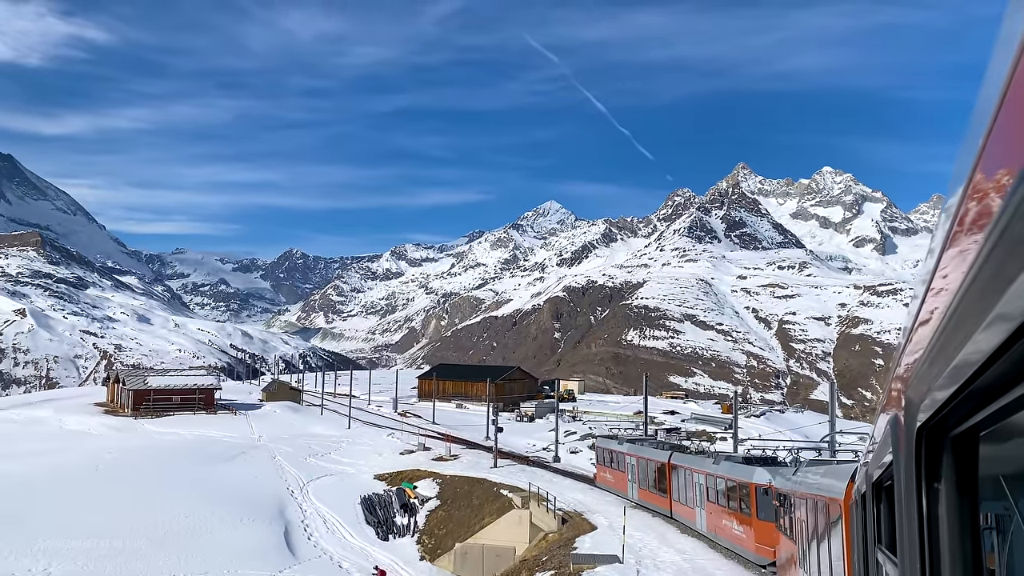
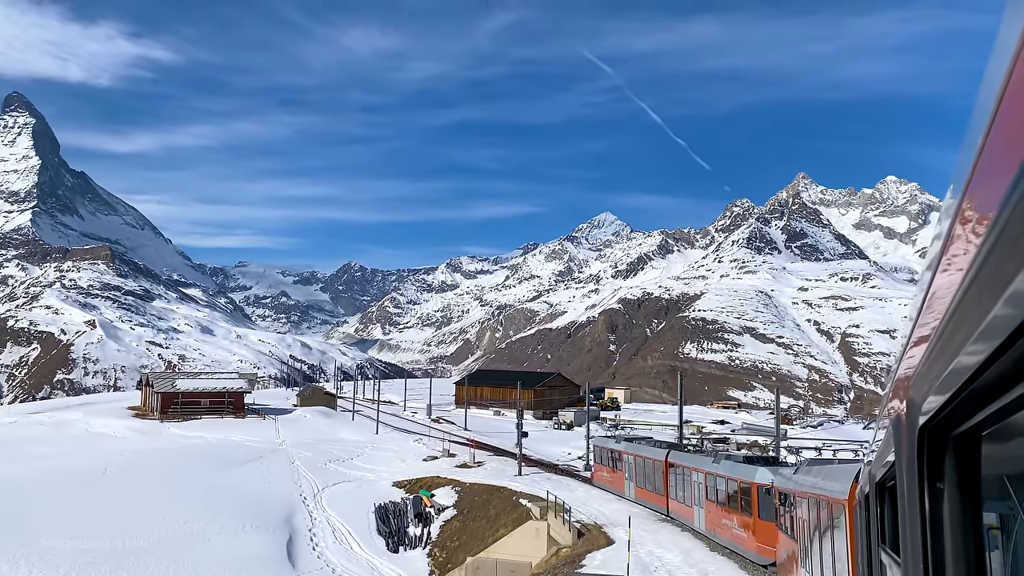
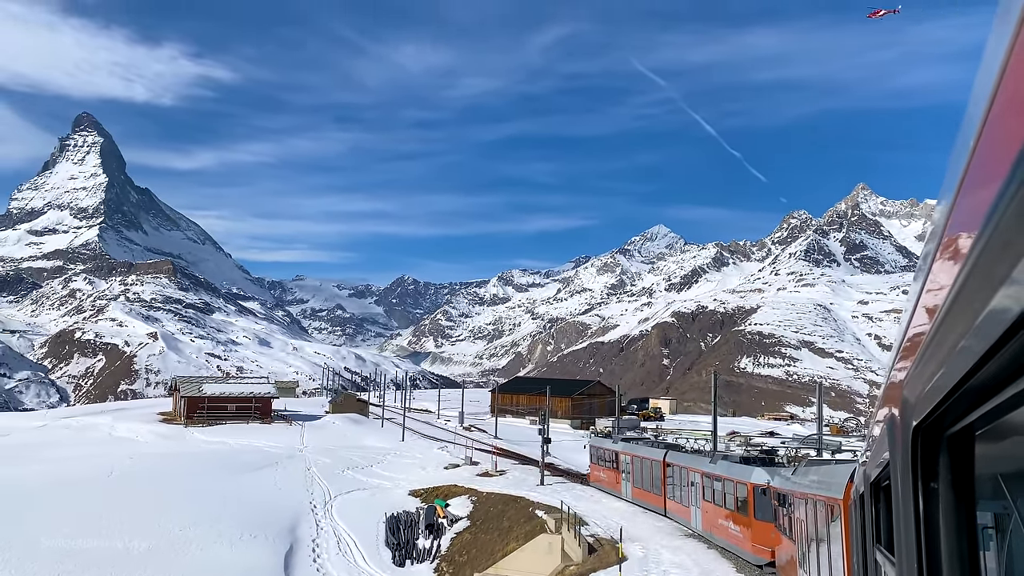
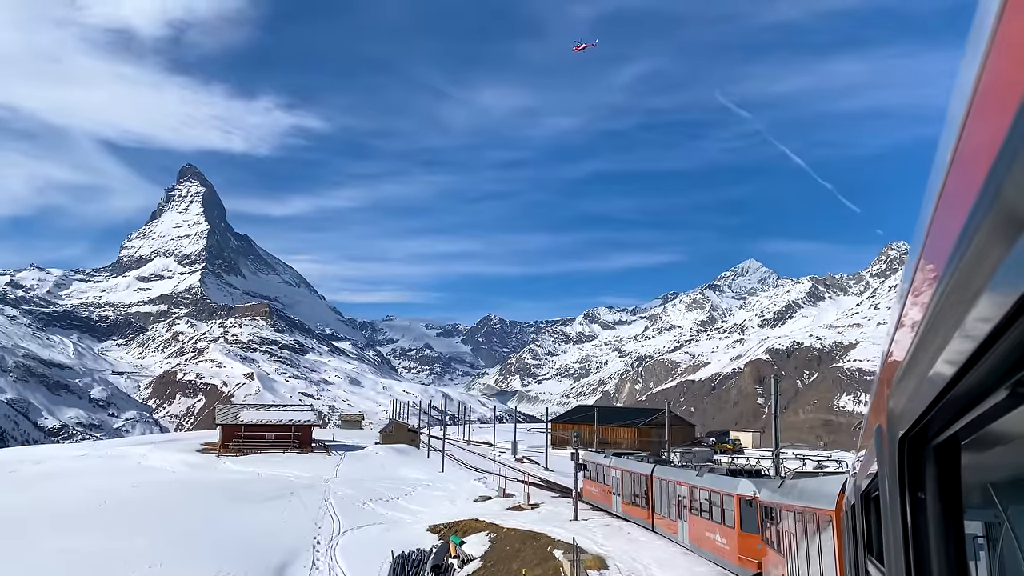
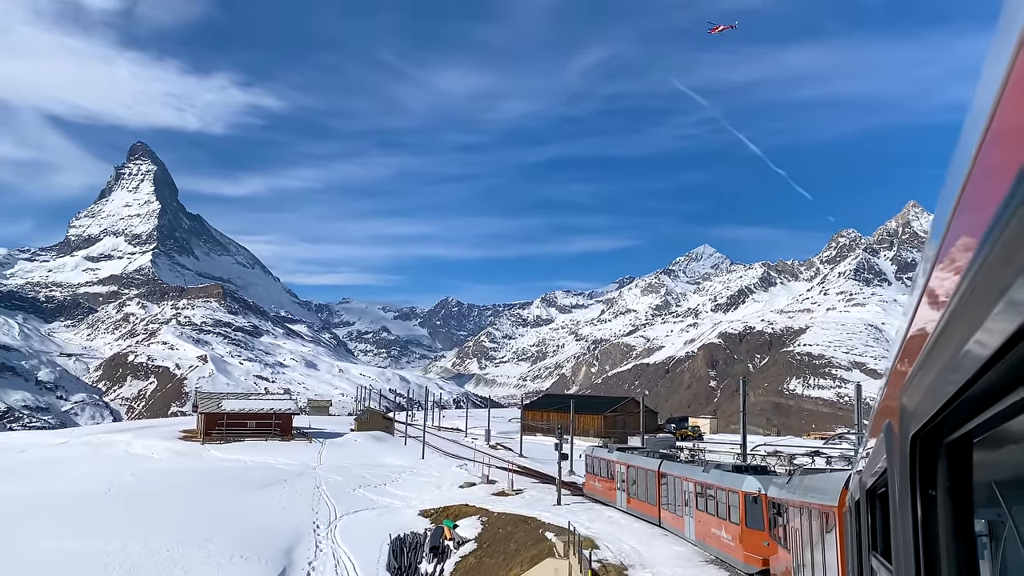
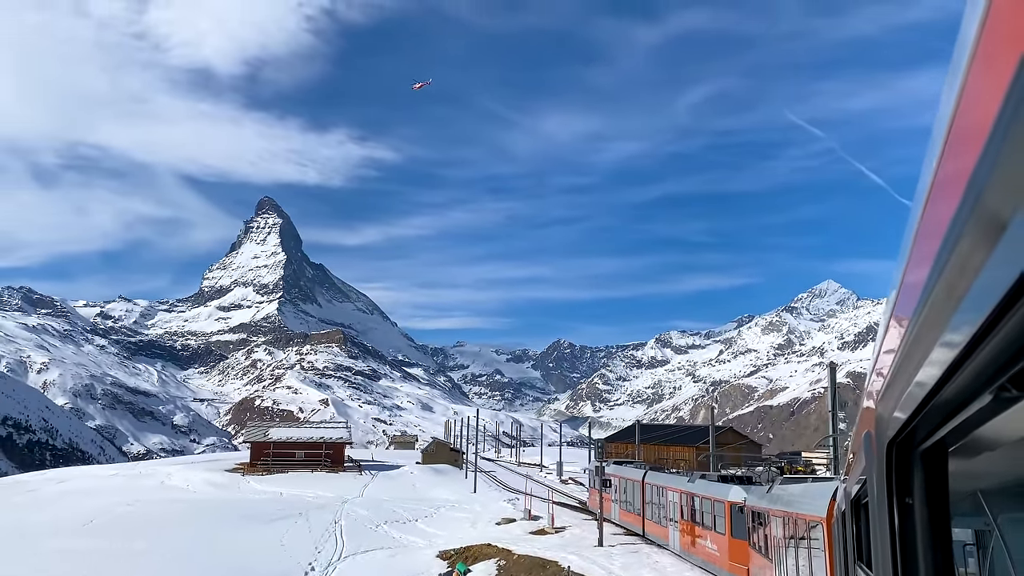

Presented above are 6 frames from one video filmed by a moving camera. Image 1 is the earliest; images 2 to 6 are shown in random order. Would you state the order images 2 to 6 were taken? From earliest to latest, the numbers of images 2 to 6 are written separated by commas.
2, 3, 5, 4, 6
